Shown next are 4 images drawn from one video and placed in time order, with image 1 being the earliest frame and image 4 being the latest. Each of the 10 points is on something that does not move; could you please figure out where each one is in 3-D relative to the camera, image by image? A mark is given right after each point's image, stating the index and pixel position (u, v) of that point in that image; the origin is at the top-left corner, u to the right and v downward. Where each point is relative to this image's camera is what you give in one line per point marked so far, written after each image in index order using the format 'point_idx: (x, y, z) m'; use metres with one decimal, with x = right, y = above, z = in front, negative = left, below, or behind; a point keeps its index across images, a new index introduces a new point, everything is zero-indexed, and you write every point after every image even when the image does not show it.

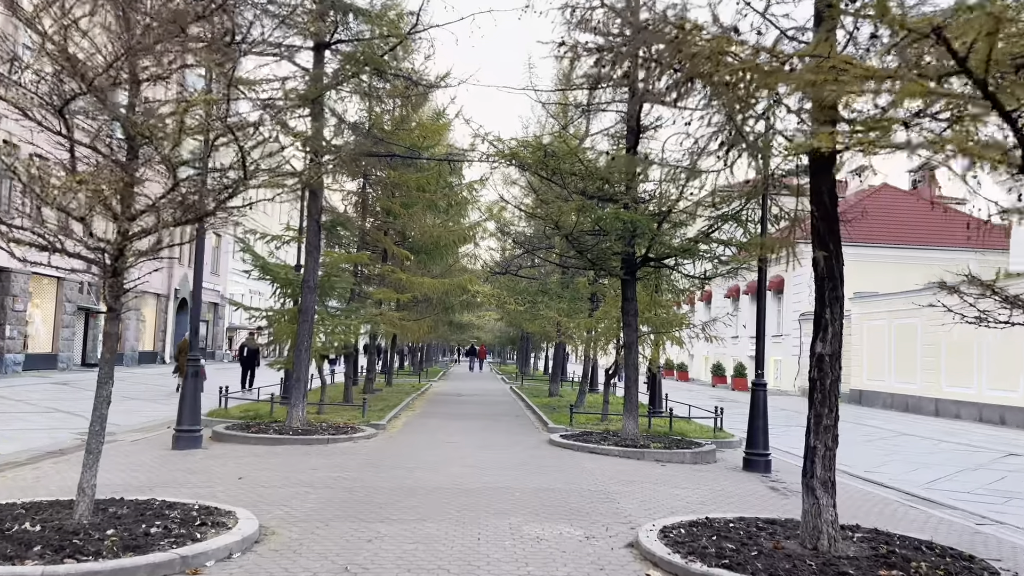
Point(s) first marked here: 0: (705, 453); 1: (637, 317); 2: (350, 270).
0: (+3.0, -2.5, +11.9) m
1: (+2.1, -0.5, +12.8) m
2: (-4.2, +0.5, +19.9) m
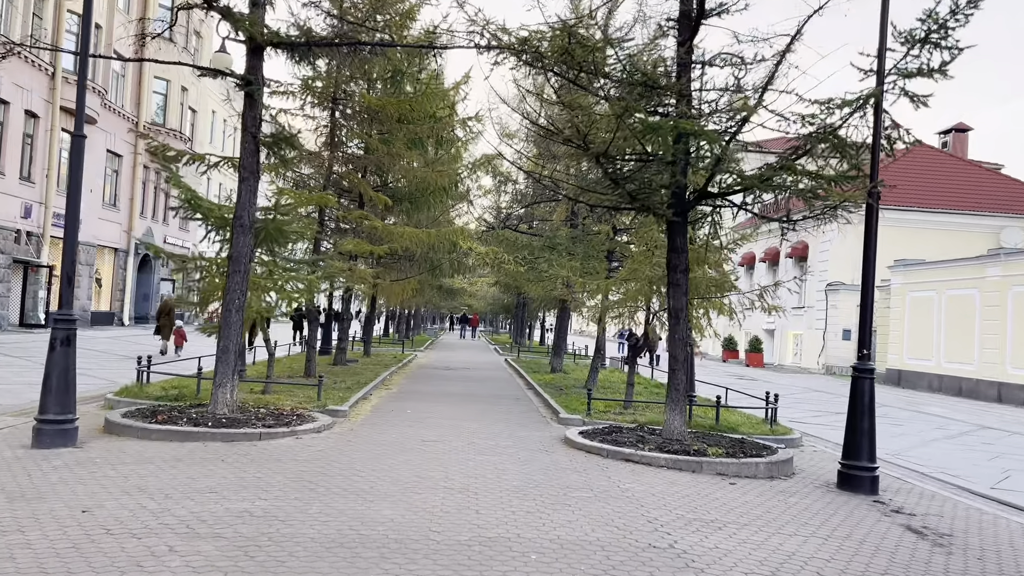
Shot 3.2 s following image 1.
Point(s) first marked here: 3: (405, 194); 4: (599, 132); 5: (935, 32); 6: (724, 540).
0: (+3.0, -1.9, +8.5) m
1: (+2.2, +0.2, +9.4) m
2: (-4.2, +1.5, +16.4) m
3: (-2.7, +2.3, +19.3) m
4: (+1.1, +1.9, +9.3) m
5: (+4.6, +2.8, +8.5) m
6: (+1.5, -1.8, +5.5) m
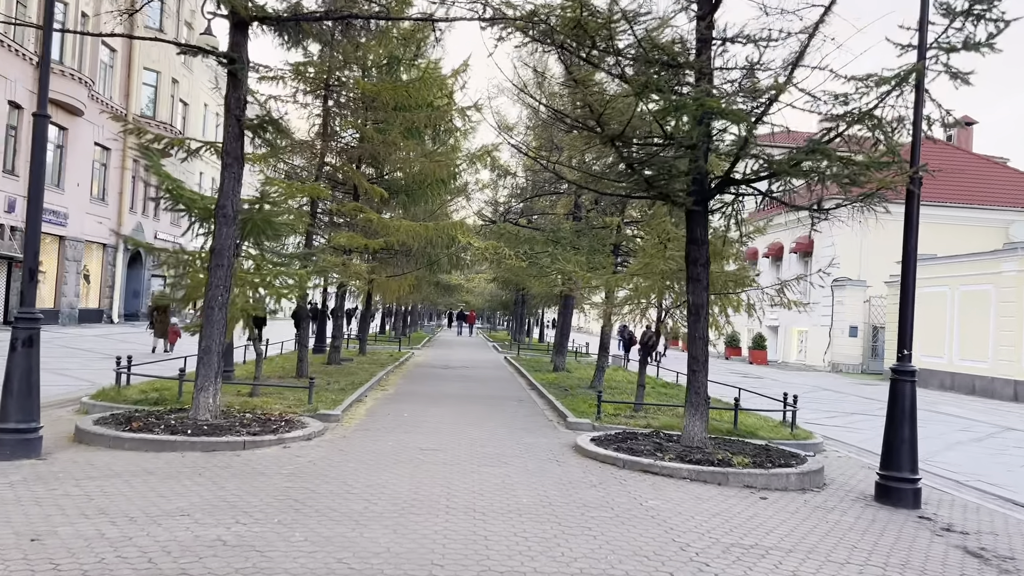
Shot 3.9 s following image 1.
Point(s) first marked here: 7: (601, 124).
0: (+3.1, -1.9, +7.8) m
1: (+2.2, +0.2, +8.7) m
2: (-4.2, +1.6, +15.6) m
3: (-2.7, +2.4, +18.6) m
4: (+1.1, +1.9, +8.6) m
5: (+4.7, +2.9, +7.8) m
6: (+1.6, -1.7, +4.8) m
7: (+1.0, +1.8, +8.7) m
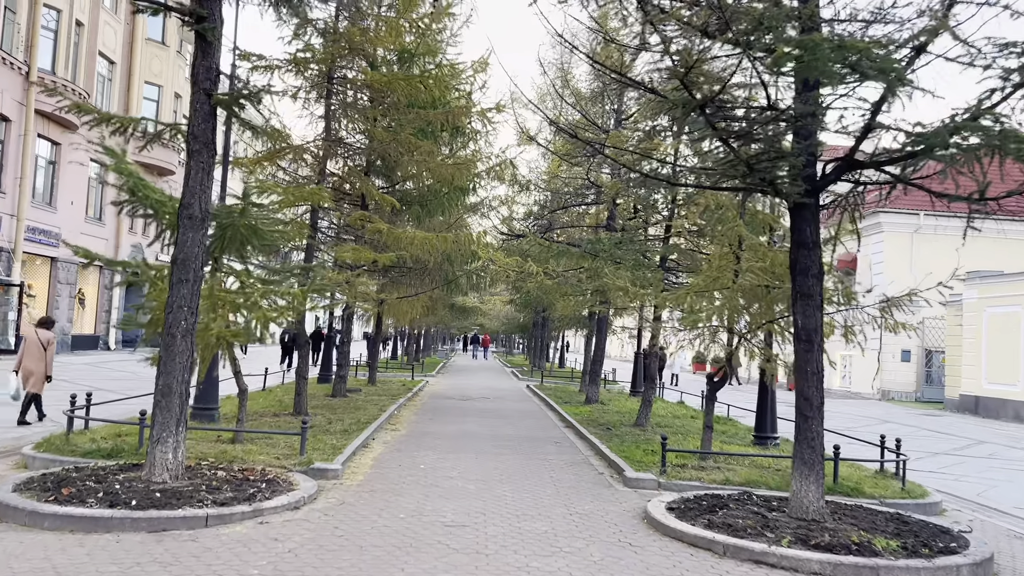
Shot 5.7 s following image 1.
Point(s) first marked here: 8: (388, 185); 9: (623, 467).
0: (+3.5, -2.0, +5.6) m
1: (+2.6, +0.1, +6.6) m
2: (-3.7, +1.2, +13.6) m
3: (-2.1, +2.0, +16.6) m
4: (+1.5, +1.8, +6.5) m
5: (+5.1, +2.7, +5.7) m
6: (+2.0, -1.8, +2.6) m
7: (+1.4, +1.7, +6.6) m
8: (-2.6, +2.2, +16.3) m
9: (+1.2, -2.0, +8.7) m
